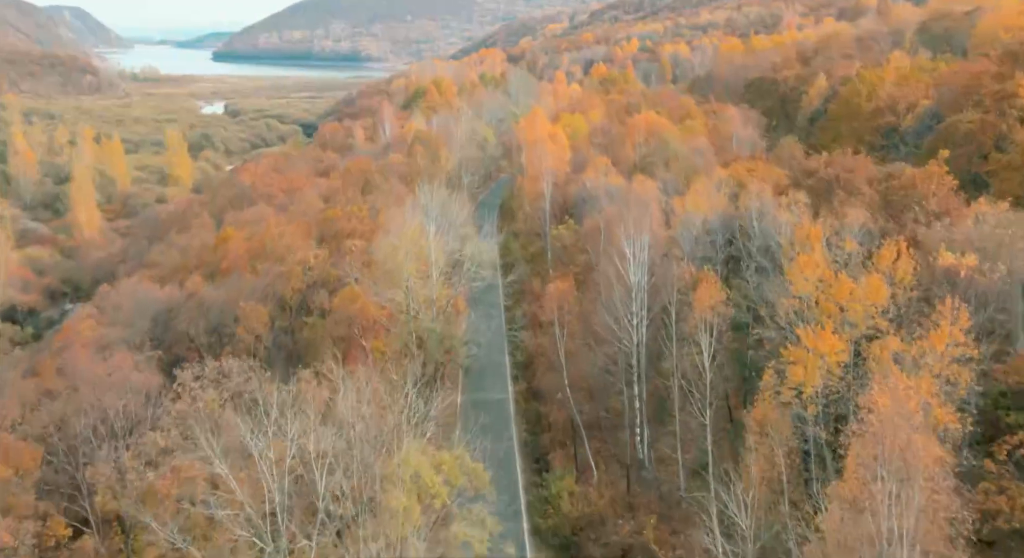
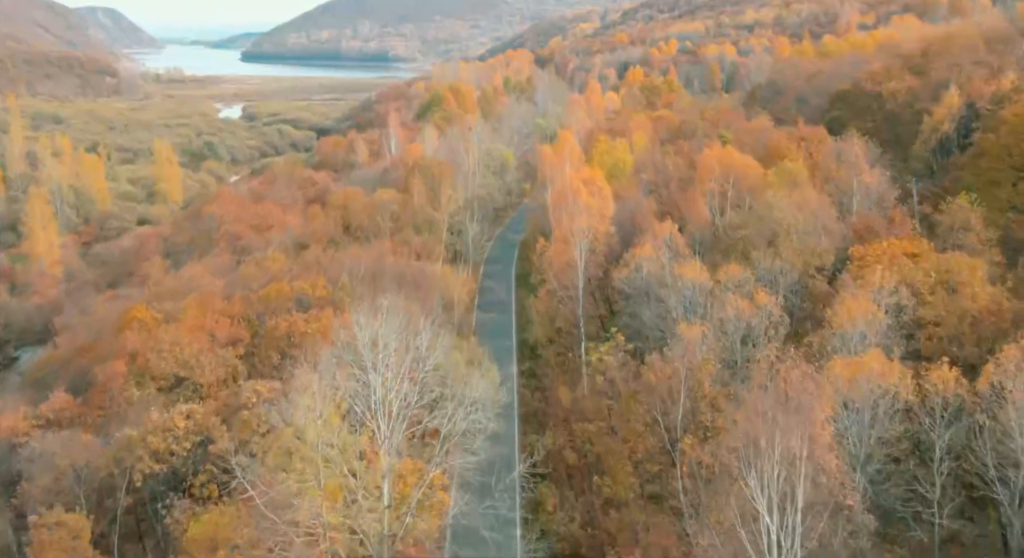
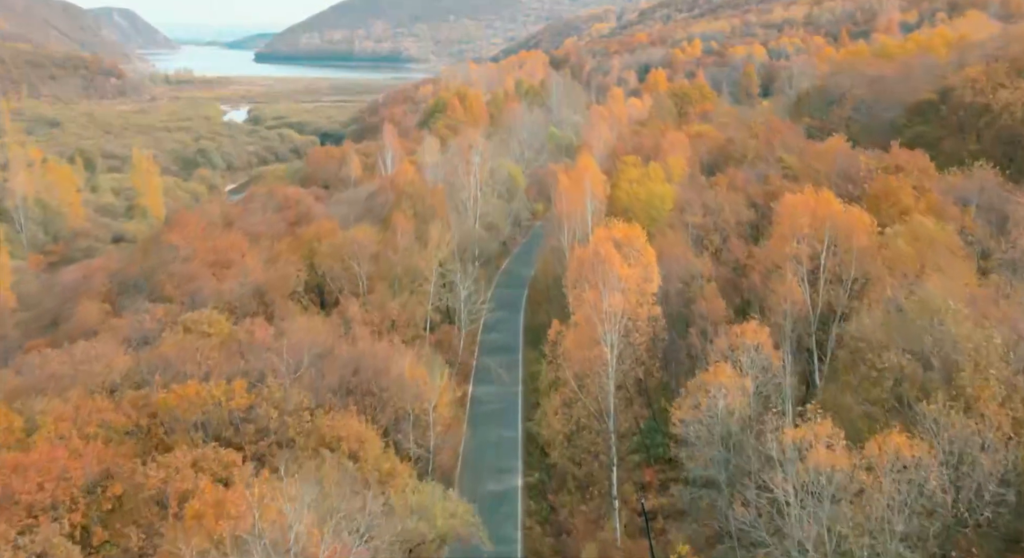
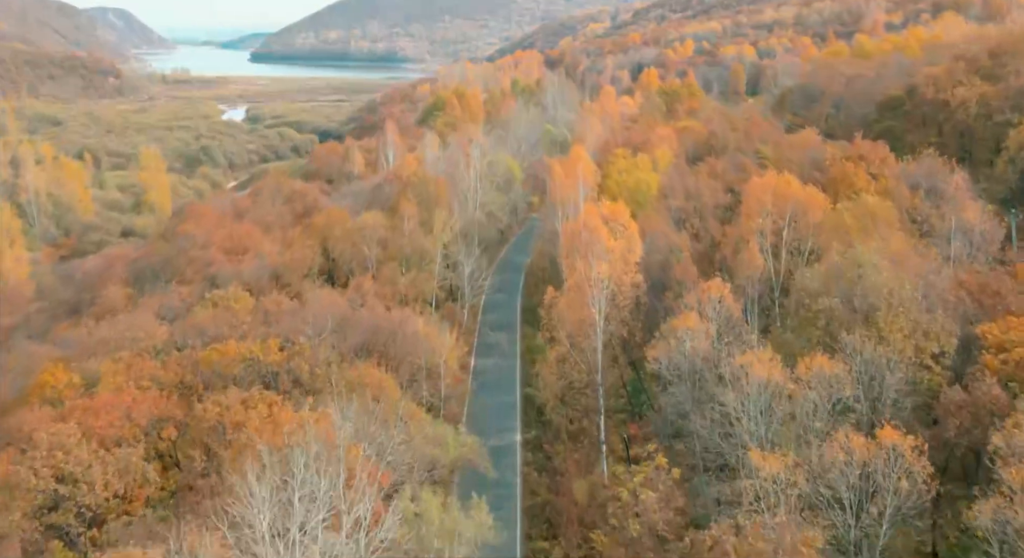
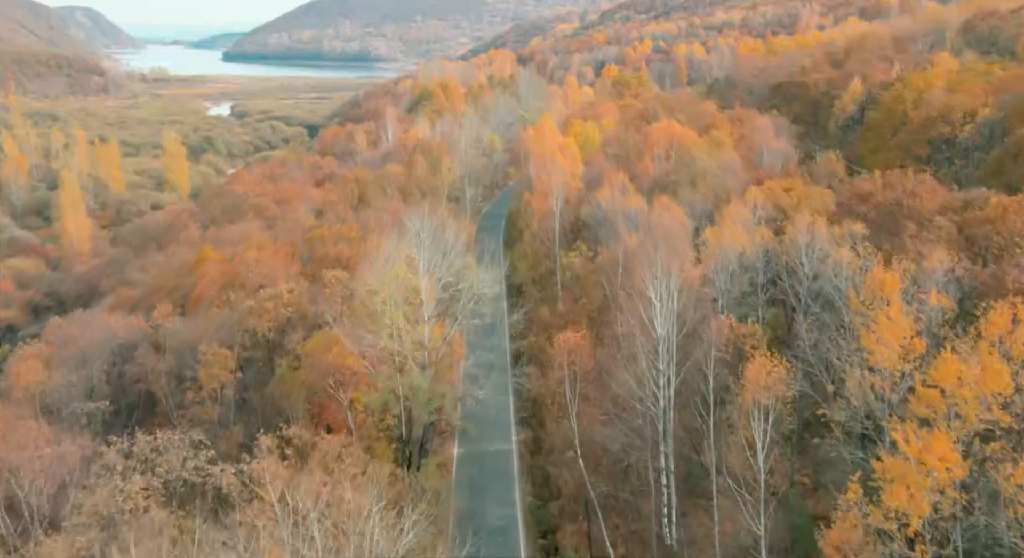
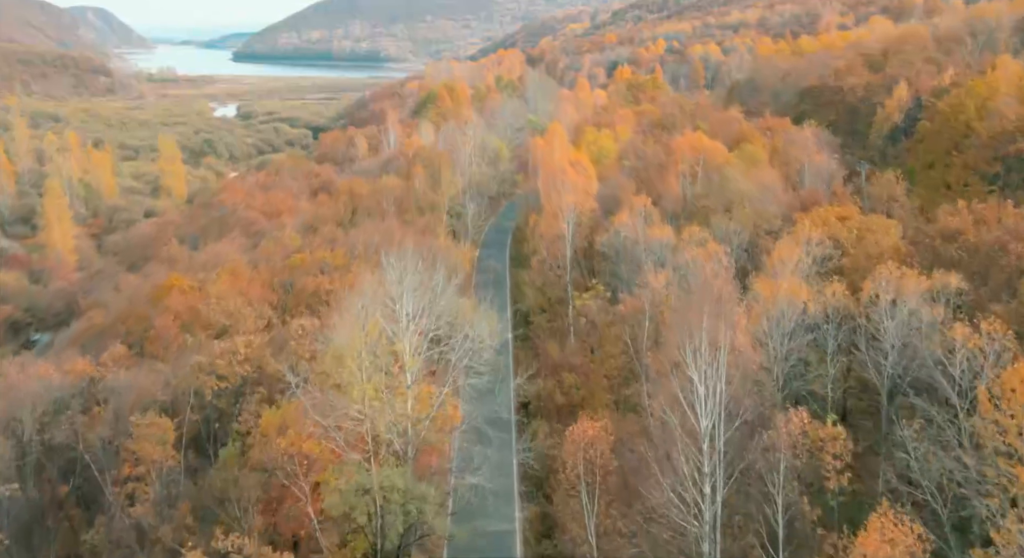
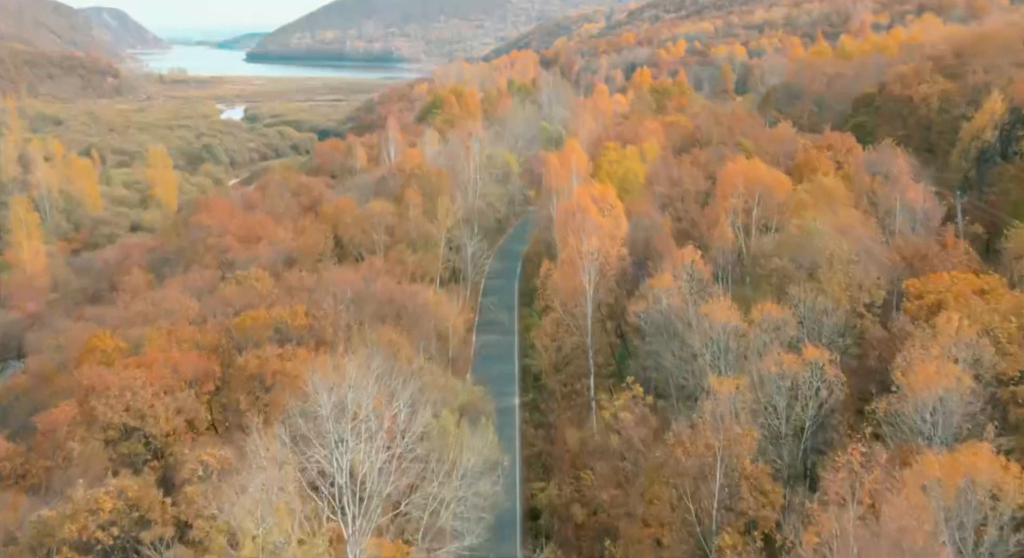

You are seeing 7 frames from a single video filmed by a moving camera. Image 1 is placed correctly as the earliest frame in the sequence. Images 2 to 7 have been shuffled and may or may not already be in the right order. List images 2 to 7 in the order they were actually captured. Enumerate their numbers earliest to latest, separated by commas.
5, 6, 2, 7, 4, 3
